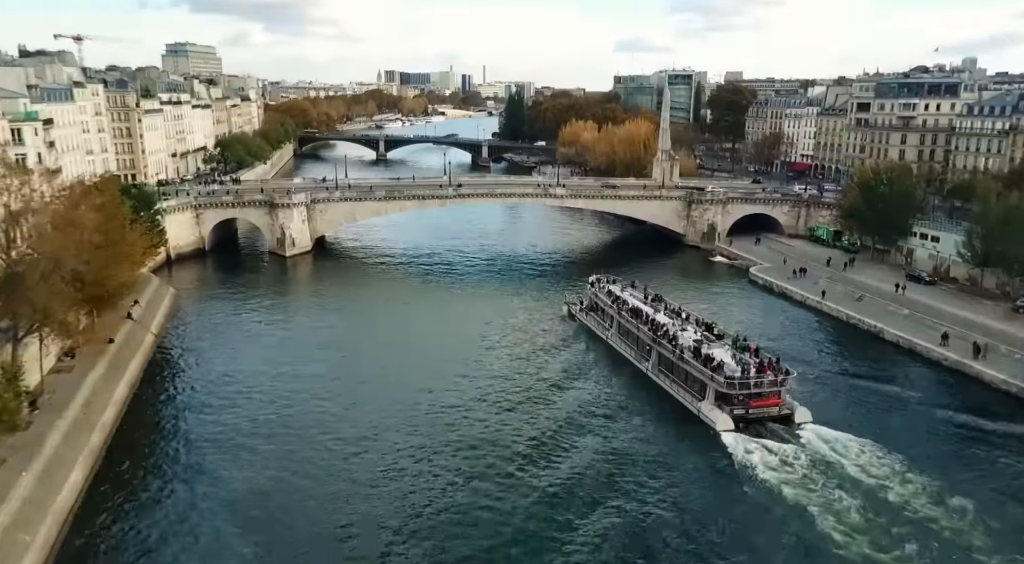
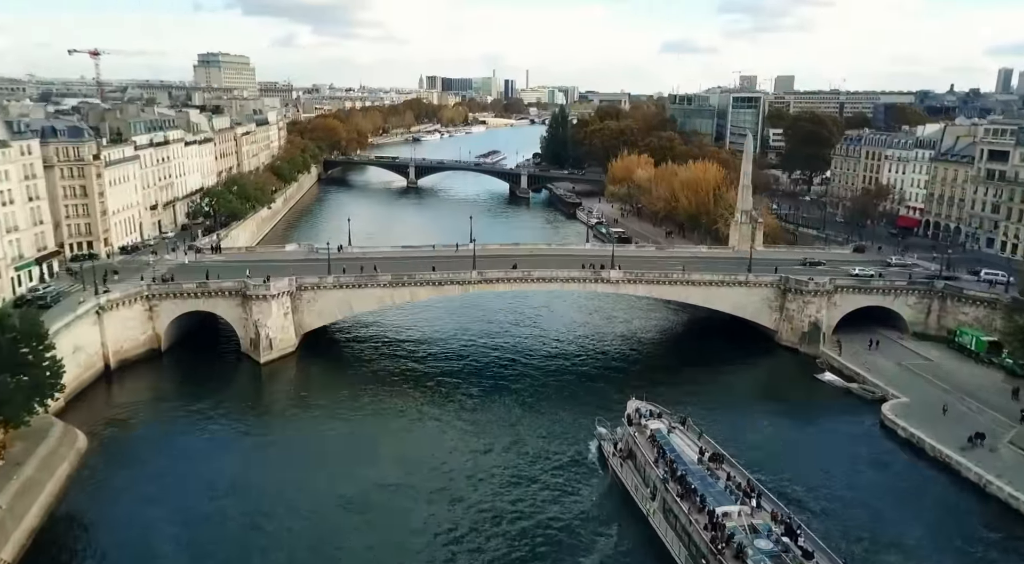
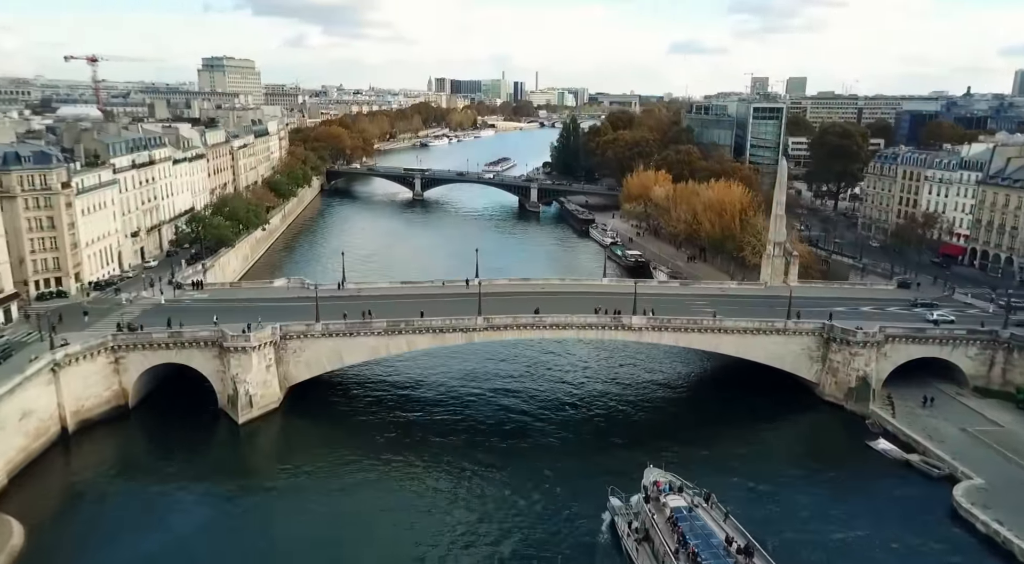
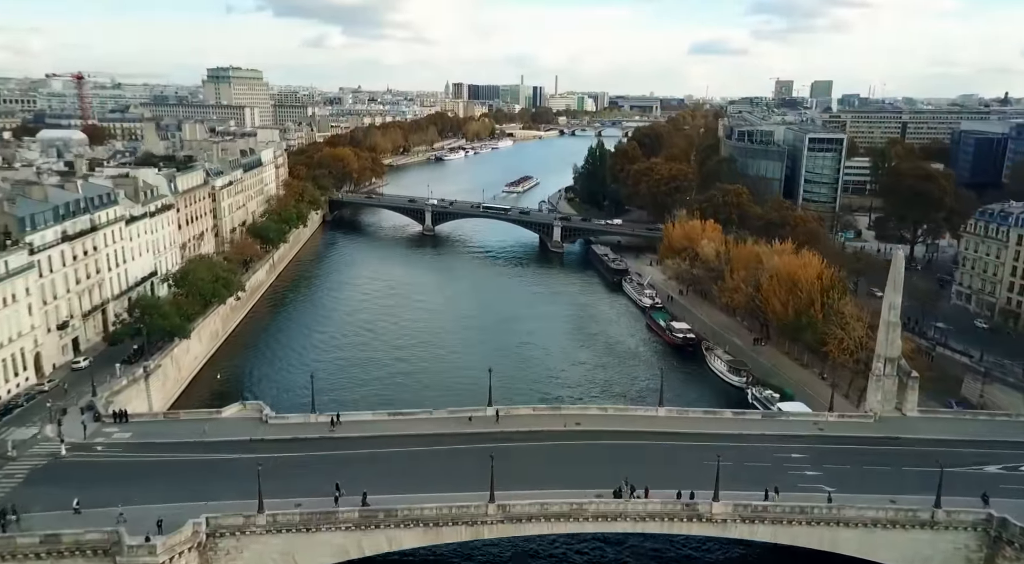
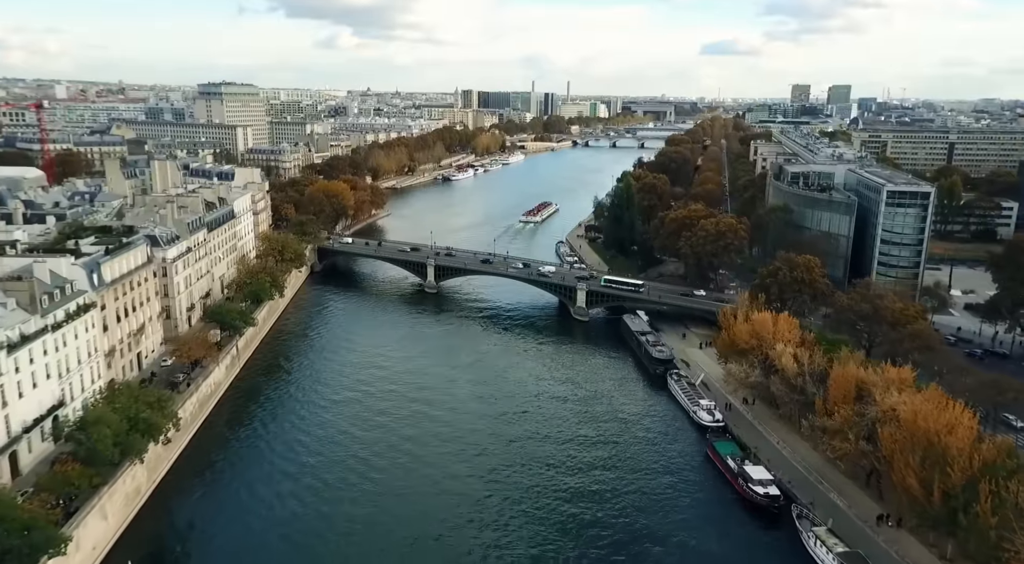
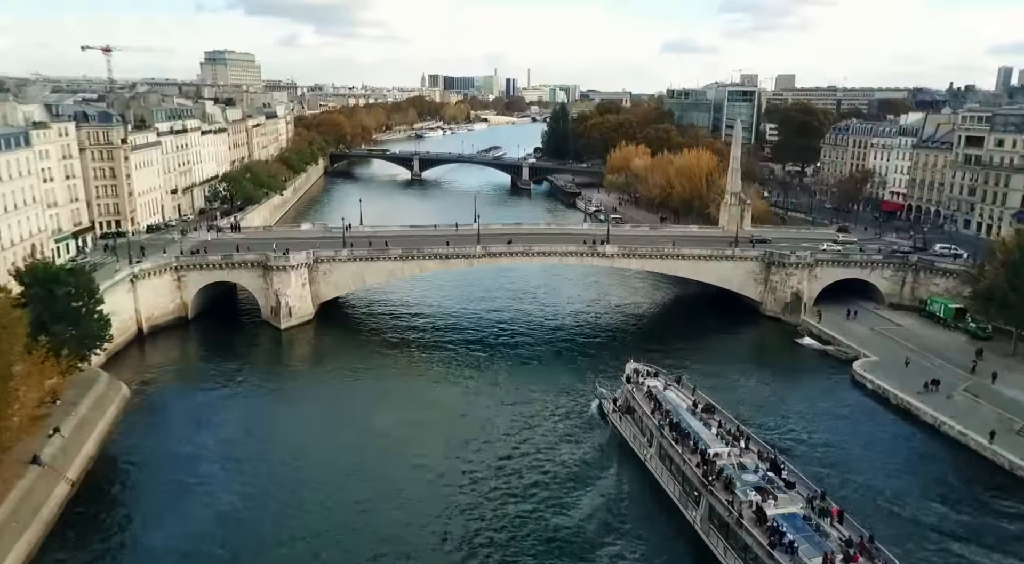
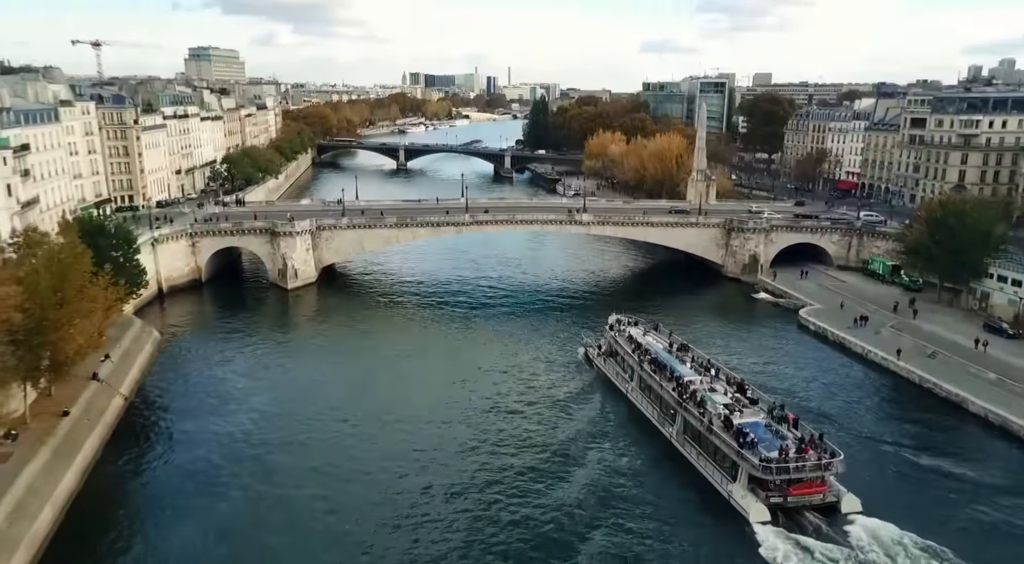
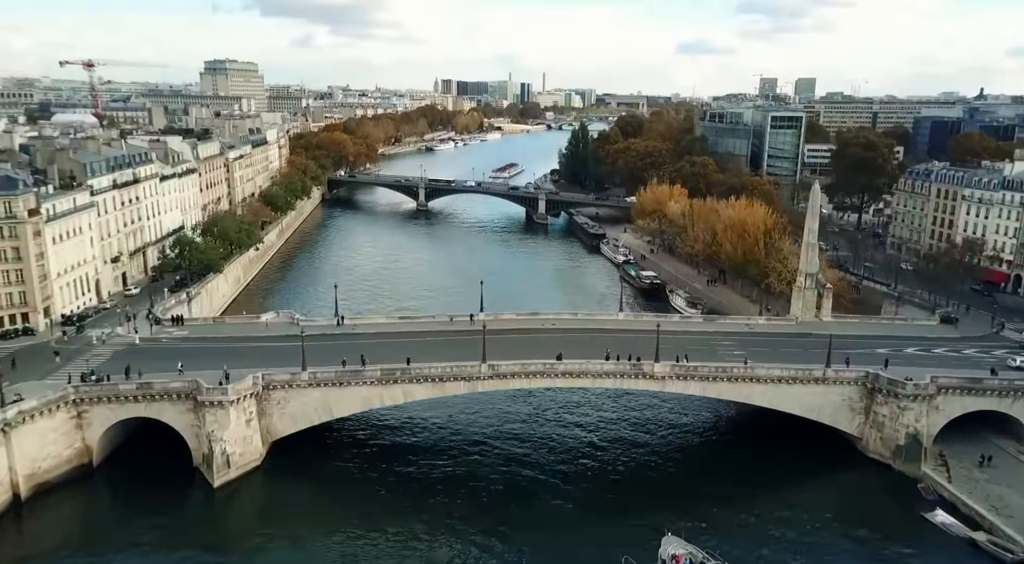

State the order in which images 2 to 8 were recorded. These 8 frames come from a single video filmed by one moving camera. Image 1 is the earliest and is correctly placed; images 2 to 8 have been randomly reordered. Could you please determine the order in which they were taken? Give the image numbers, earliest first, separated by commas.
7, 6, 2, 3, 8, 4, 5
